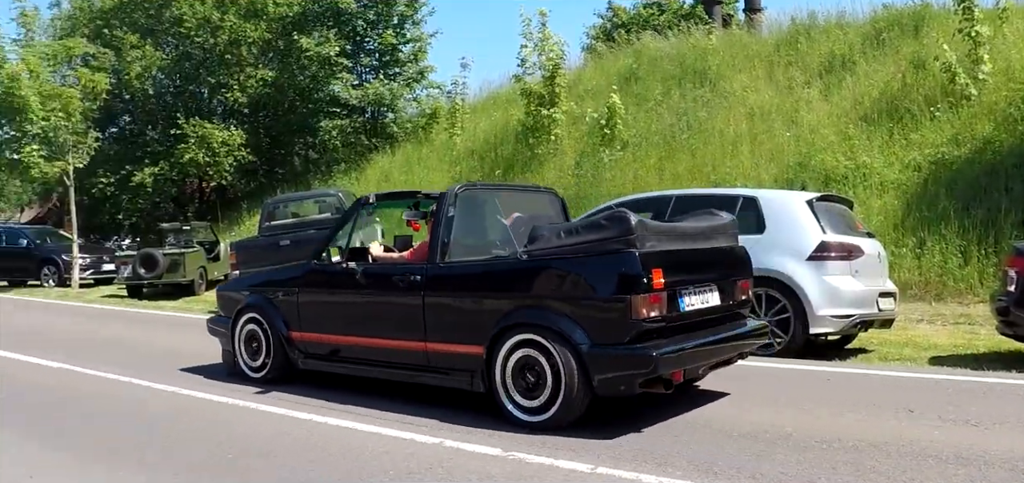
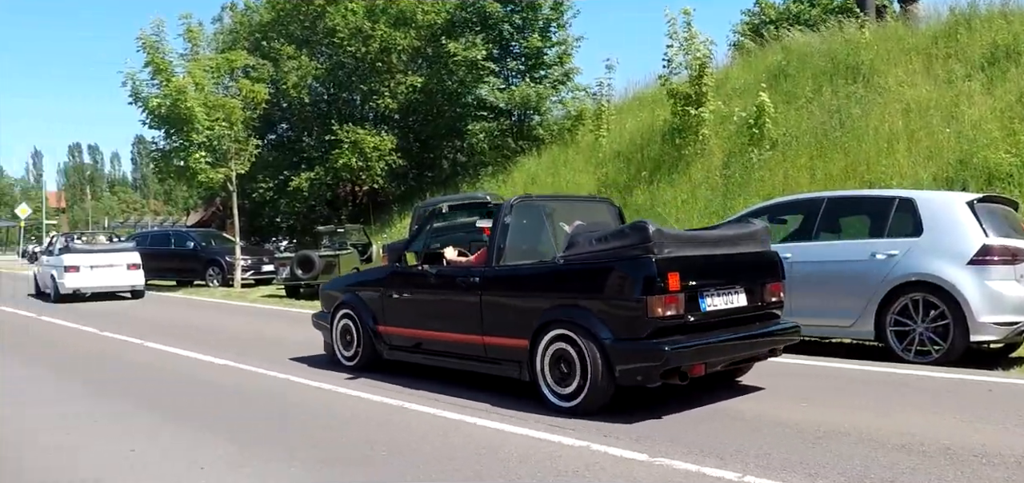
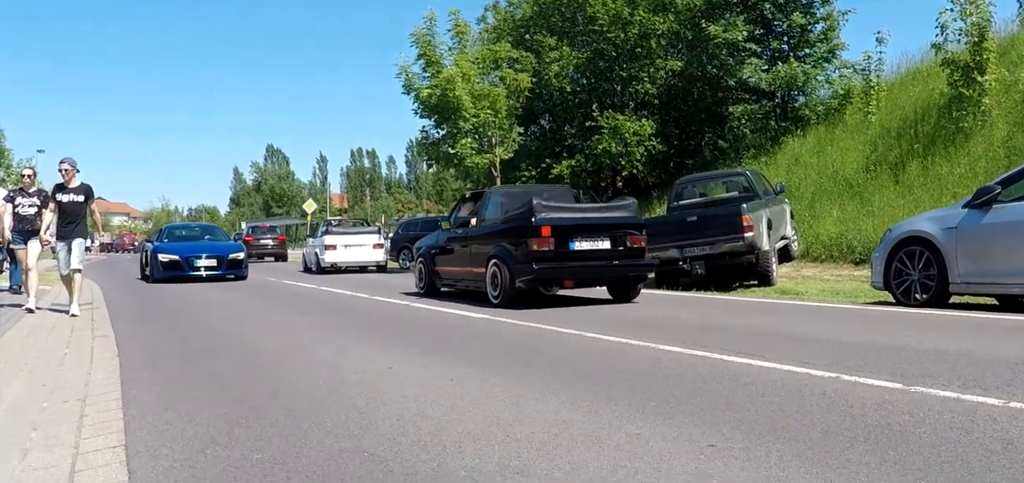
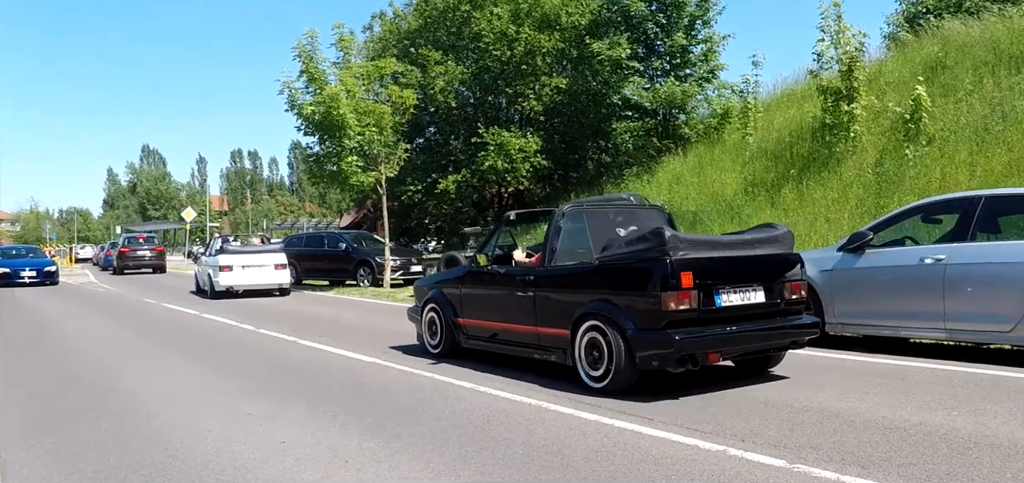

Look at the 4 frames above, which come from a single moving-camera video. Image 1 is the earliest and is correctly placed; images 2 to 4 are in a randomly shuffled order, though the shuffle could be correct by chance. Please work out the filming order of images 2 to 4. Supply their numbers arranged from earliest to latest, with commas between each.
2, 4, 3
